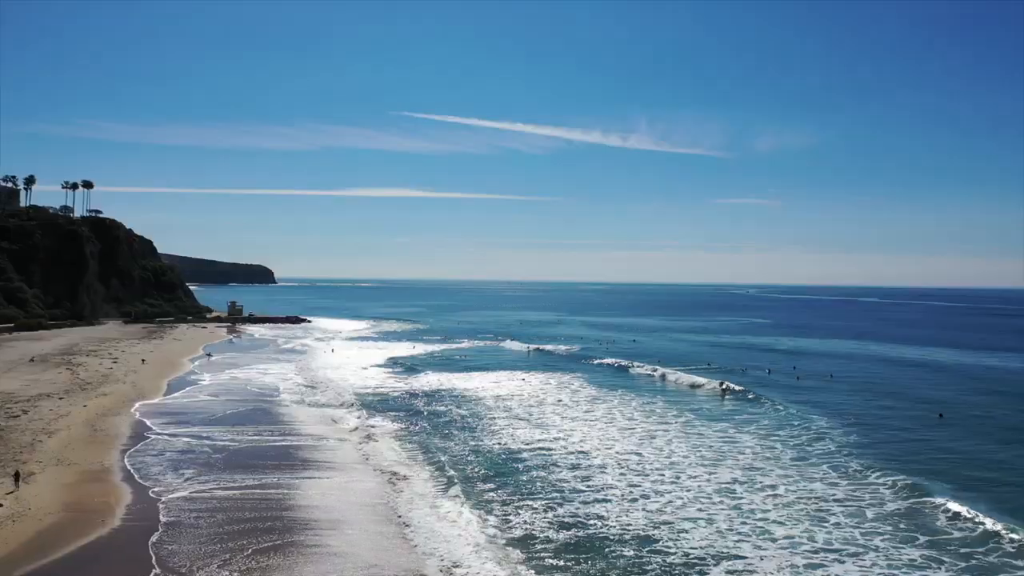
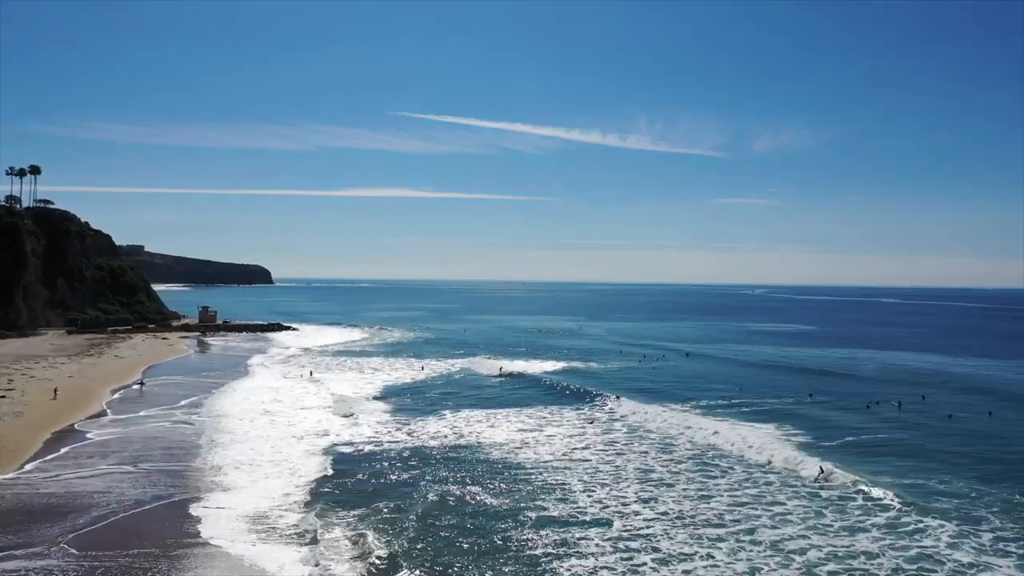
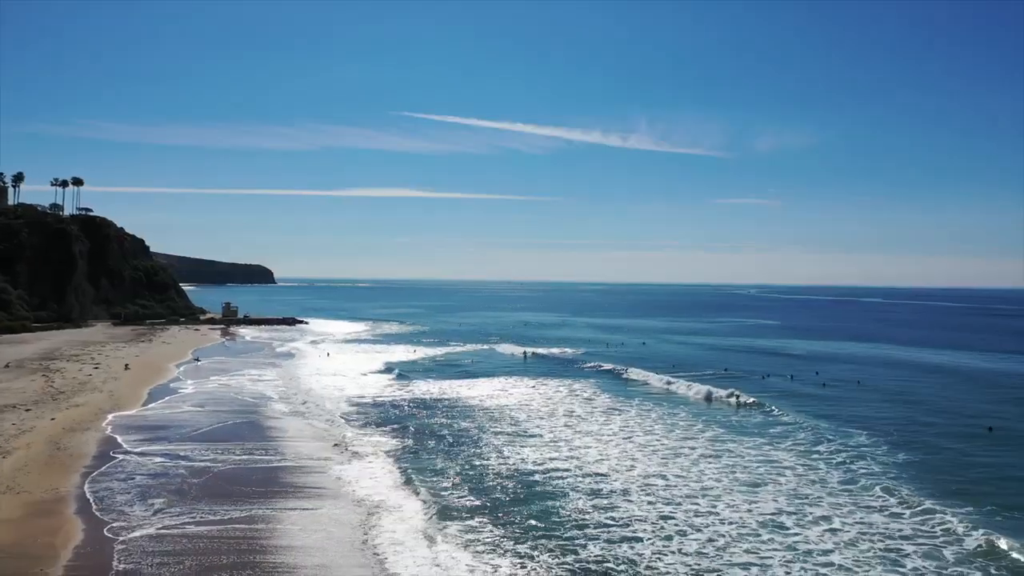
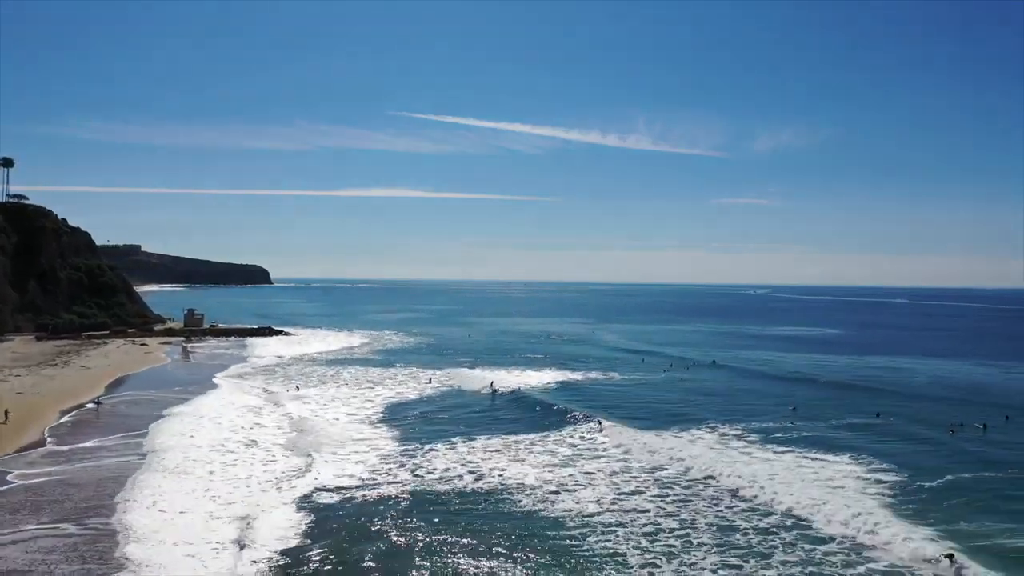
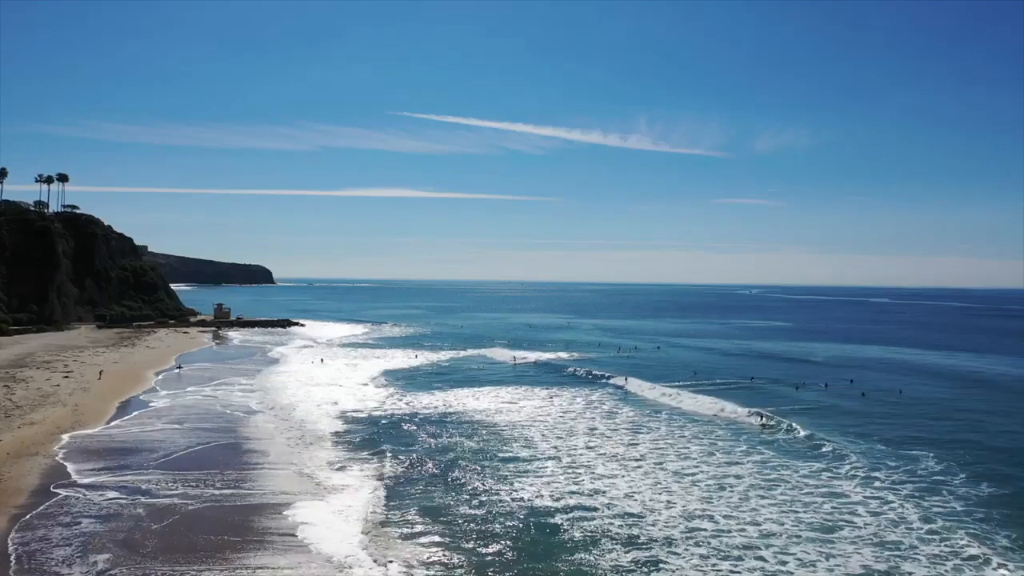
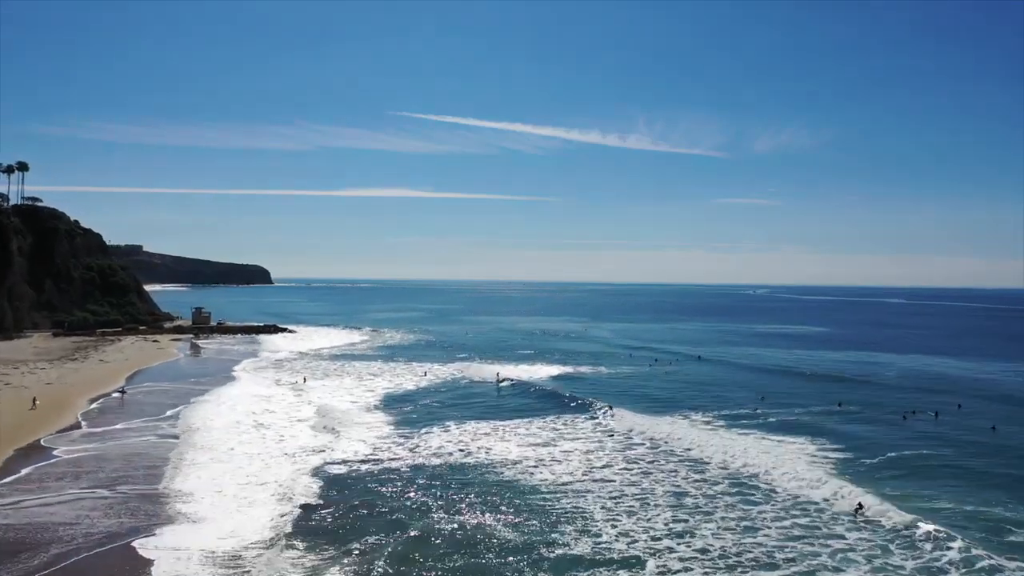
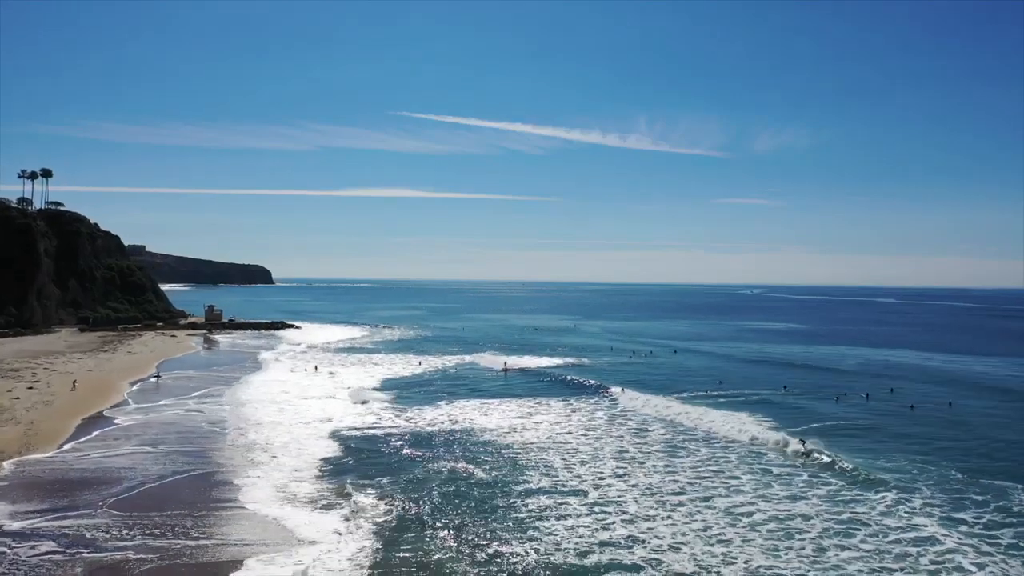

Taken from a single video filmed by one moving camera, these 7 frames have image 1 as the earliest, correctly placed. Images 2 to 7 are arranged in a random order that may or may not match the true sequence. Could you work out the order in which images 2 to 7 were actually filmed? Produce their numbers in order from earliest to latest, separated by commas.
3, 5, 7, 2, 6, 4
